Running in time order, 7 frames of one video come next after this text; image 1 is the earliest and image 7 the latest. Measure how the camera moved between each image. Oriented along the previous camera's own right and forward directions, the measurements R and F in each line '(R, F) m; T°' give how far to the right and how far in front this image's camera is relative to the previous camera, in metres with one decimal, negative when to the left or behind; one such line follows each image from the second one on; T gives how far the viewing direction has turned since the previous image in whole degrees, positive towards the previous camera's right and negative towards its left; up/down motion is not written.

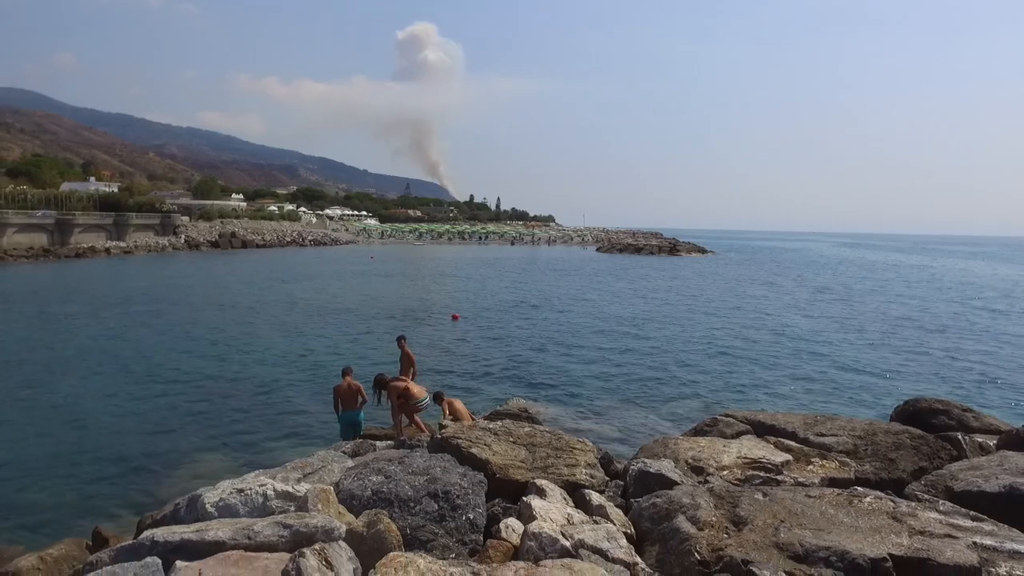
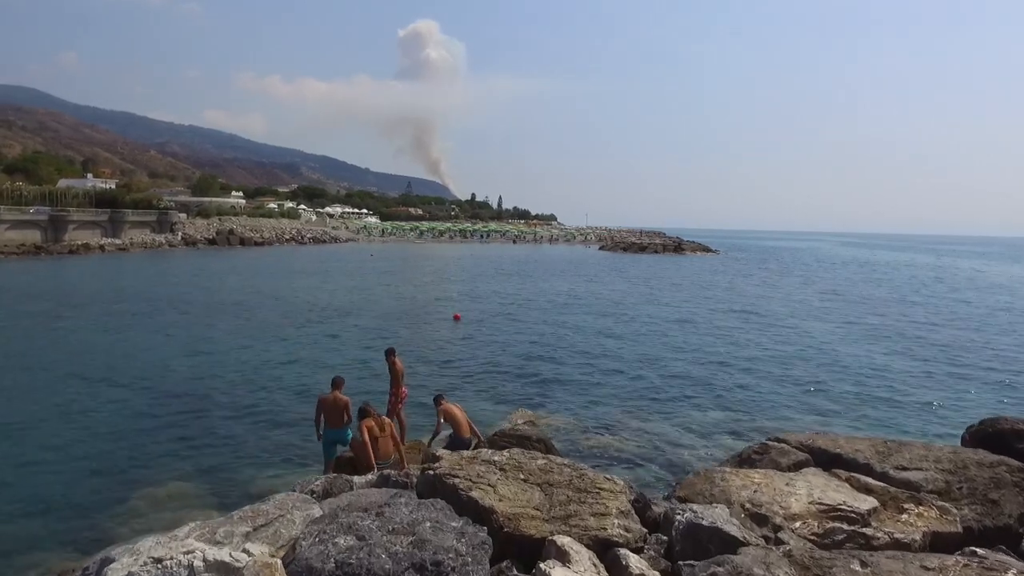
(-0.1, +1.2) m; 0°
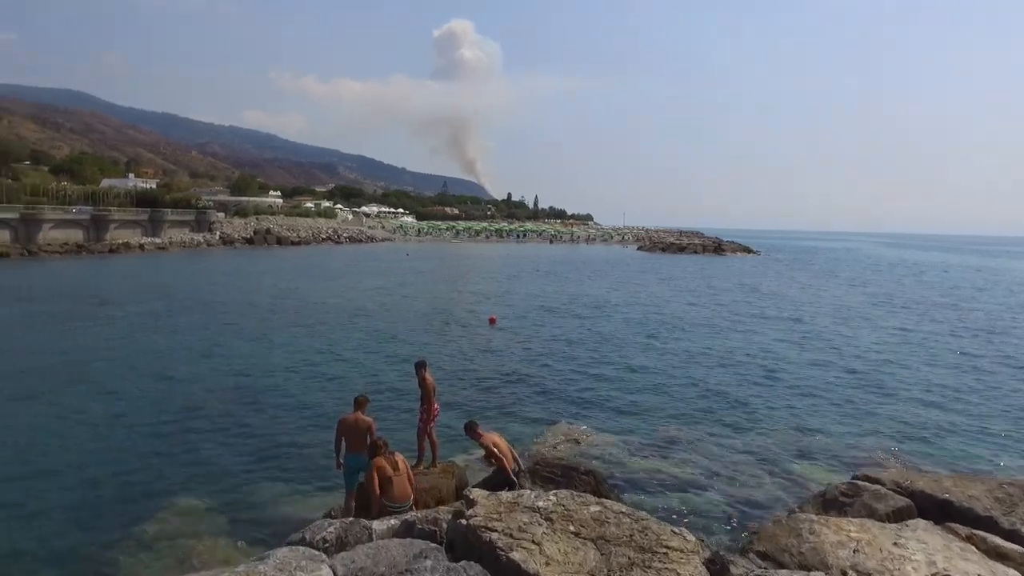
(-0.1, +1.0) m; -3°
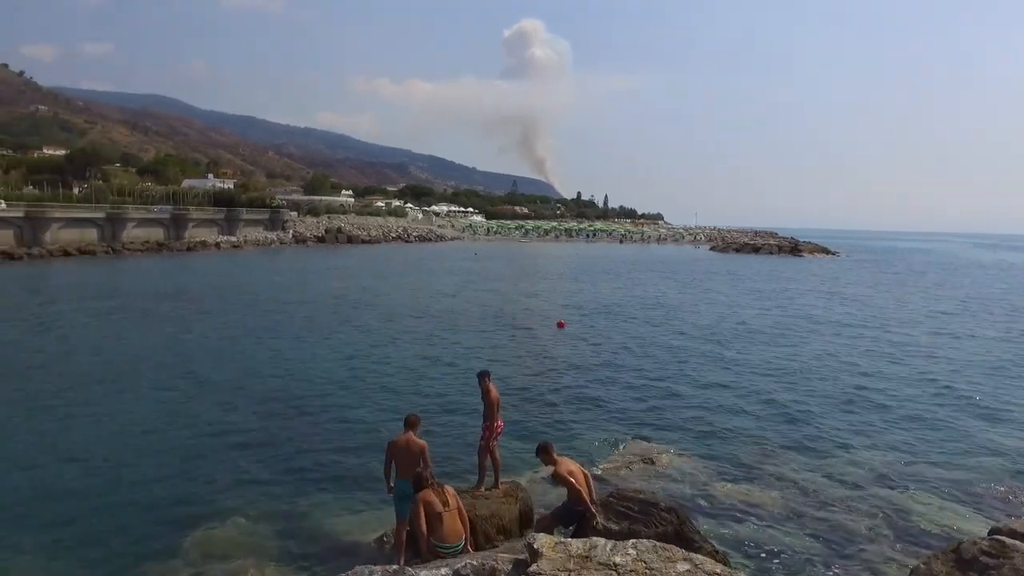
(-0.1, +1.5) m; -6°
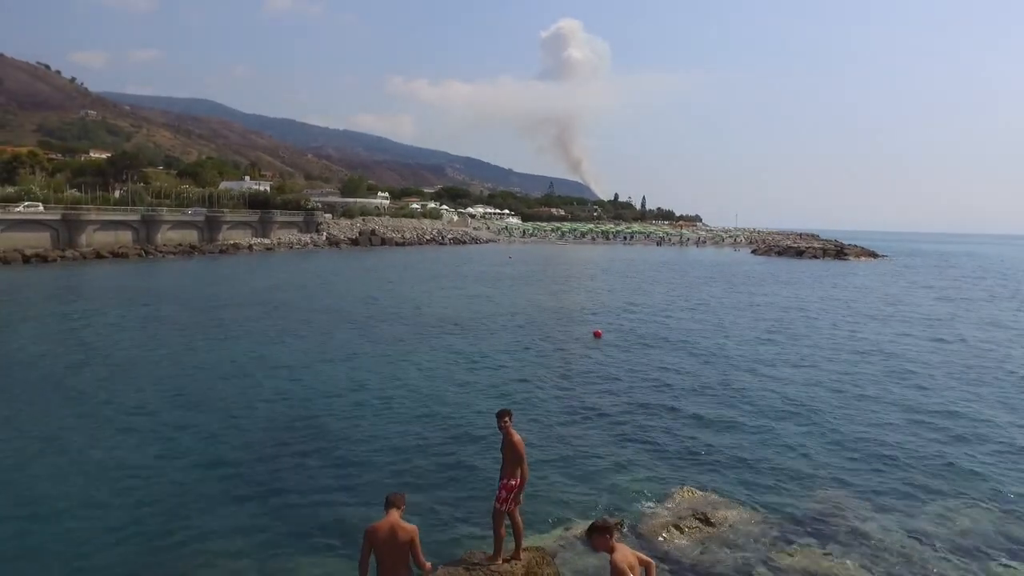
(+0.1, +1.5) m; -3°
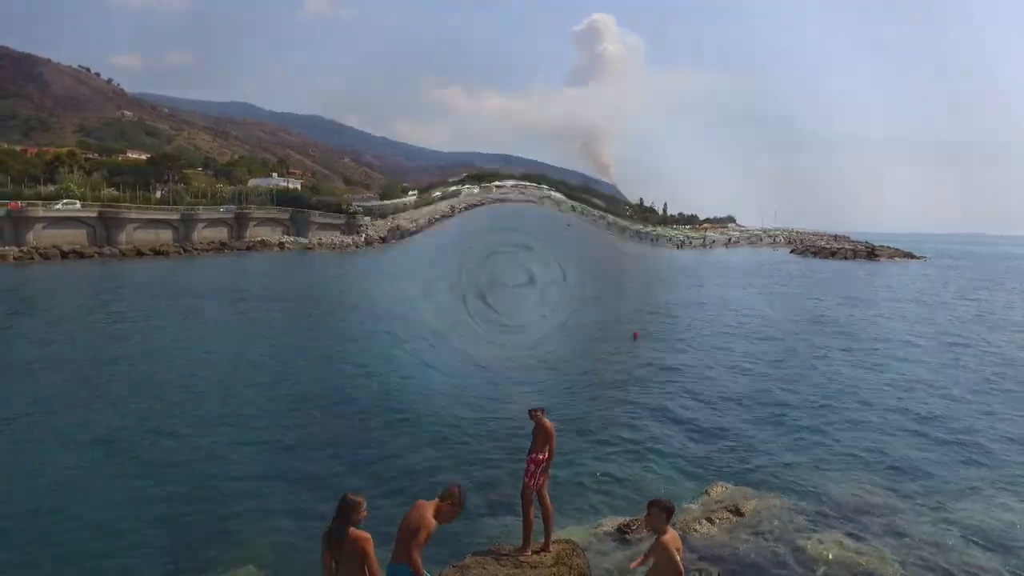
(-0.5, +0.8) m; -3°
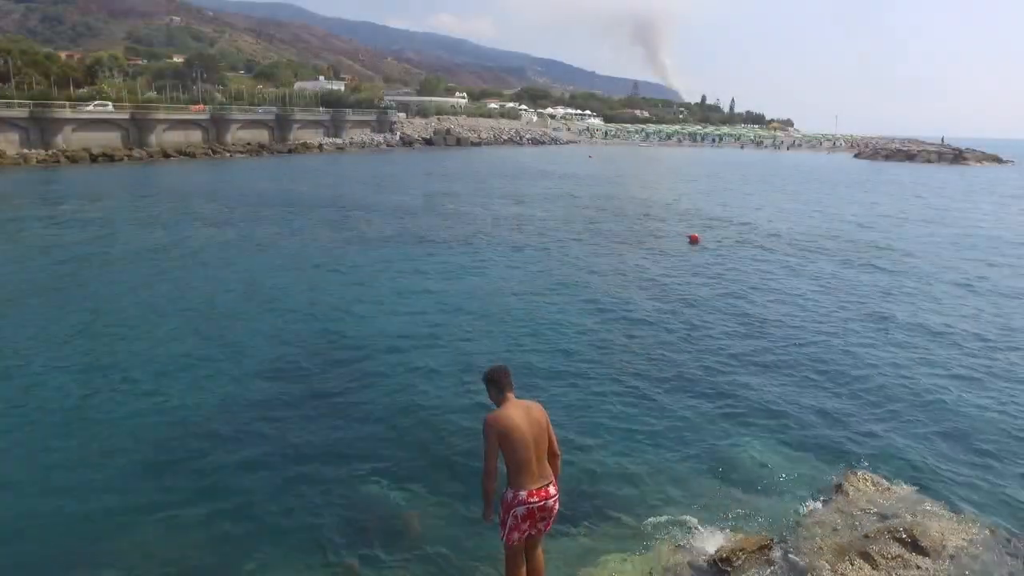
(+0.7, +2.4) m; -5°
